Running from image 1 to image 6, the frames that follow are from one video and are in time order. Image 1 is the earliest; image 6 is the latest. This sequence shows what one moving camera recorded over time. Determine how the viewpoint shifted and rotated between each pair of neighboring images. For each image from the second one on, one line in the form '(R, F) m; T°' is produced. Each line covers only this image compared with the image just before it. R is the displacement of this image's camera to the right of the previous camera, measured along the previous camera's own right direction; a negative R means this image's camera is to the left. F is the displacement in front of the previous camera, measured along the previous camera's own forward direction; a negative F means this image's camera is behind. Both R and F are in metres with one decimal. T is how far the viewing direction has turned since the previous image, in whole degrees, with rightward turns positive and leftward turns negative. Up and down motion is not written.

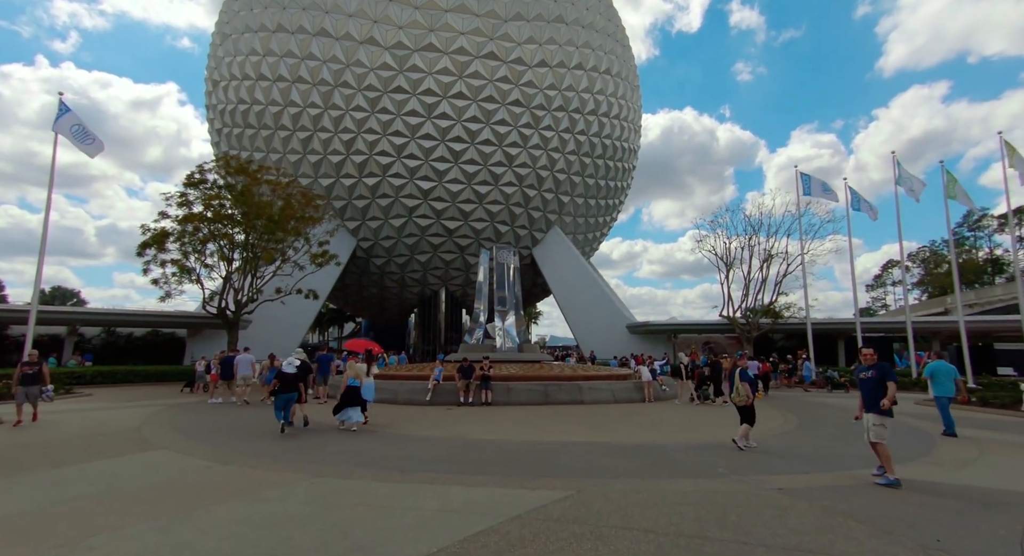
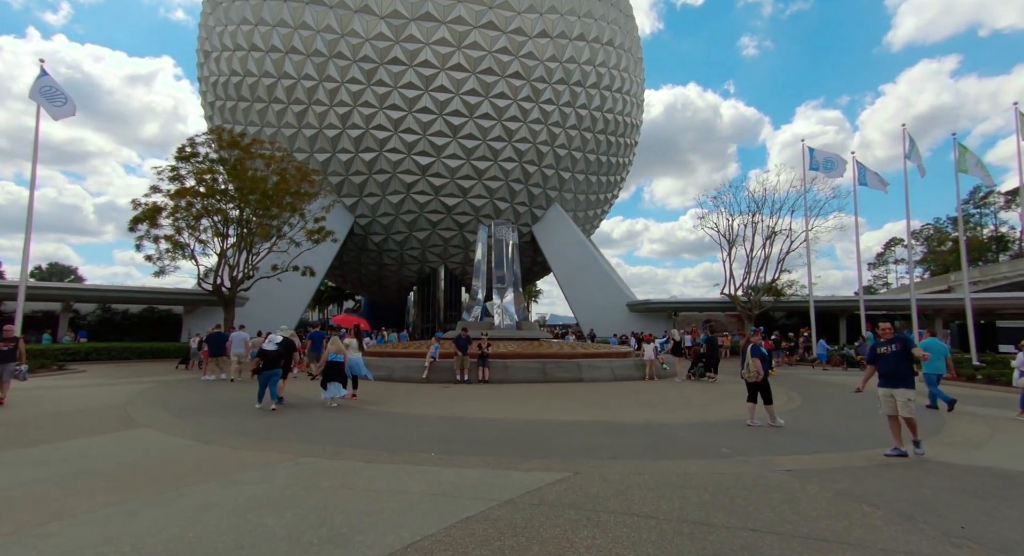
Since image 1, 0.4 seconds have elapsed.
(+0.1, +0.3) m; 0°
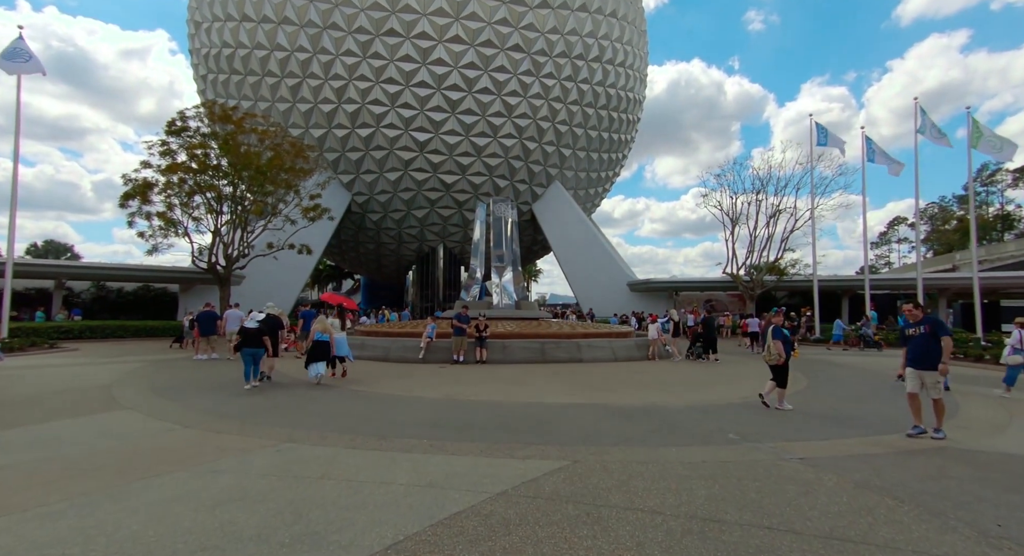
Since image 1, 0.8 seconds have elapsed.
(0.0, +0.3) m; 0°
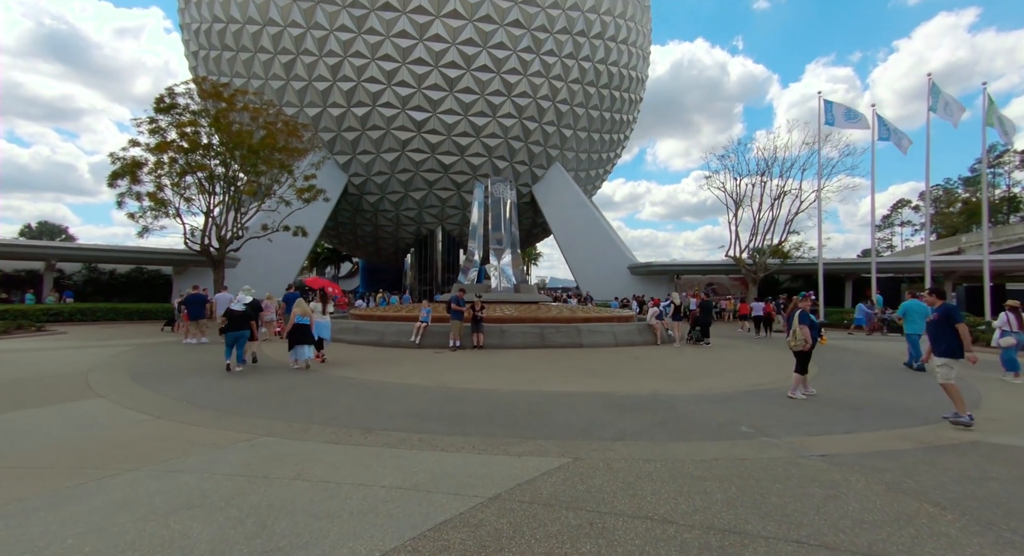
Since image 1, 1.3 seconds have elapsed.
(0.0, +0.4) m; 0°
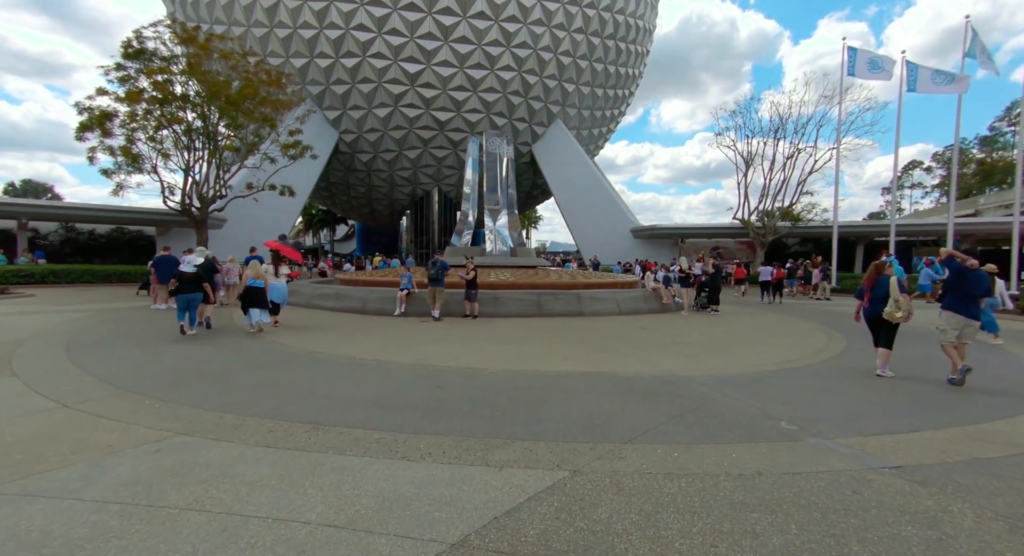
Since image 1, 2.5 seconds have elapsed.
(+0.1, +1.0) m; 0°
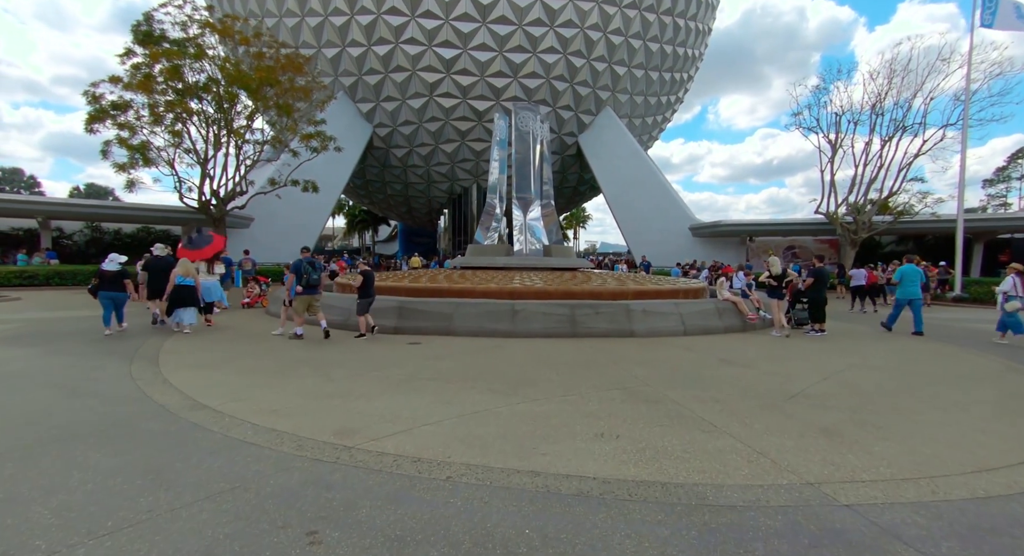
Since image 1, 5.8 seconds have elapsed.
(+0.4, +2.7) m; -6°
